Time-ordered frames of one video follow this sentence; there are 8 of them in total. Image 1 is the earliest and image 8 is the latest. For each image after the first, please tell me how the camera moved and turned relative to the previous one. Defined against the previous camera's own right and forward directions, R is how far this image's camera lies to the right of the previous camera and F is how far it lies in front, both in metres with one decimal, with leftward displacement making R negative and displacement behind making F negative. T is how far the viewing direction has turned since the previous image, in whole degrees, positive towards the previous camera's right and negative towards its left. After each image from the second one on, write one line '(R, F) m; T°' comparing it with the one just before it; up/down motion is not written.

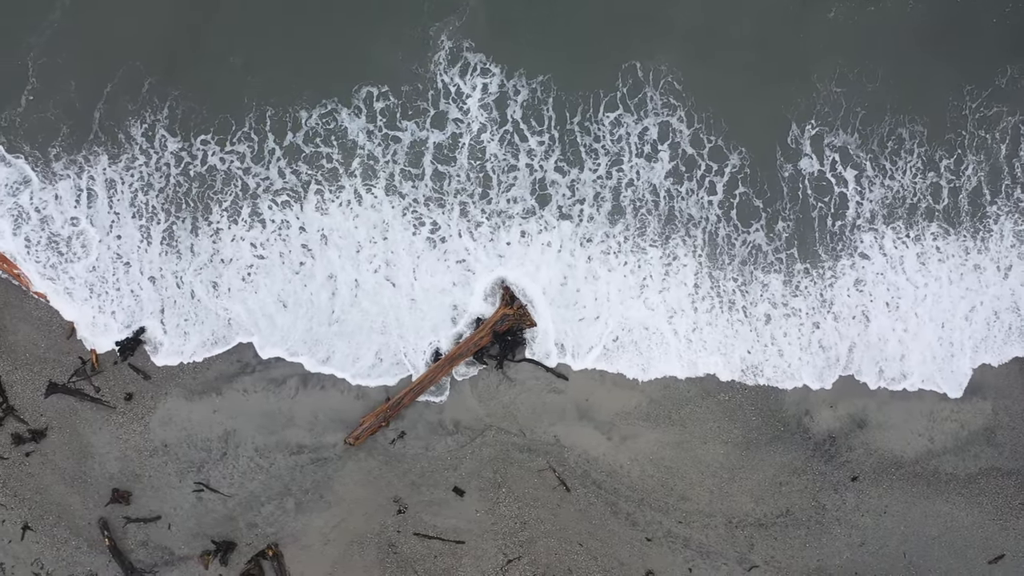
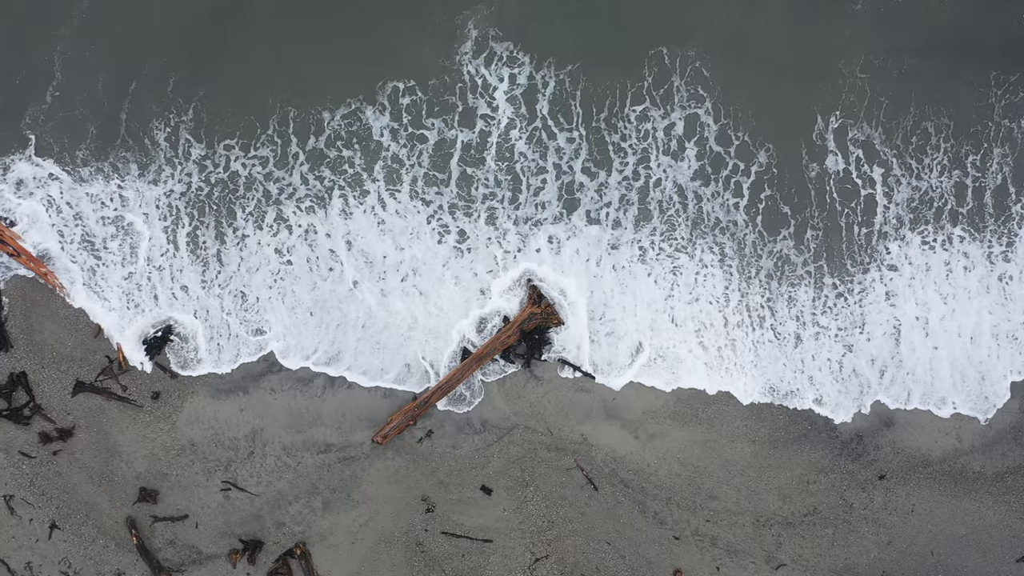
(-0.8, 0.0) m; 0°
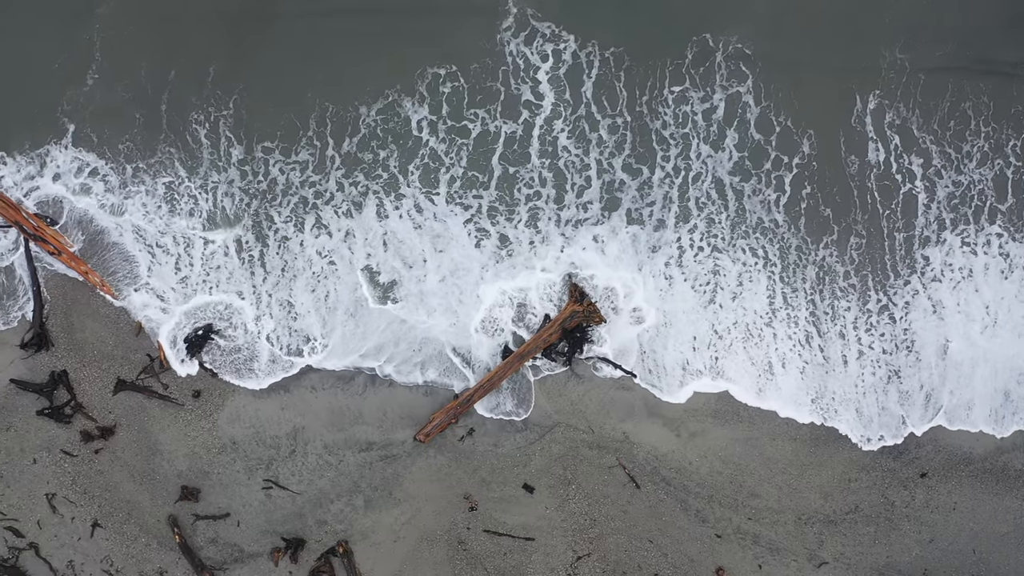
(-1.2, 0.0) m; 0°
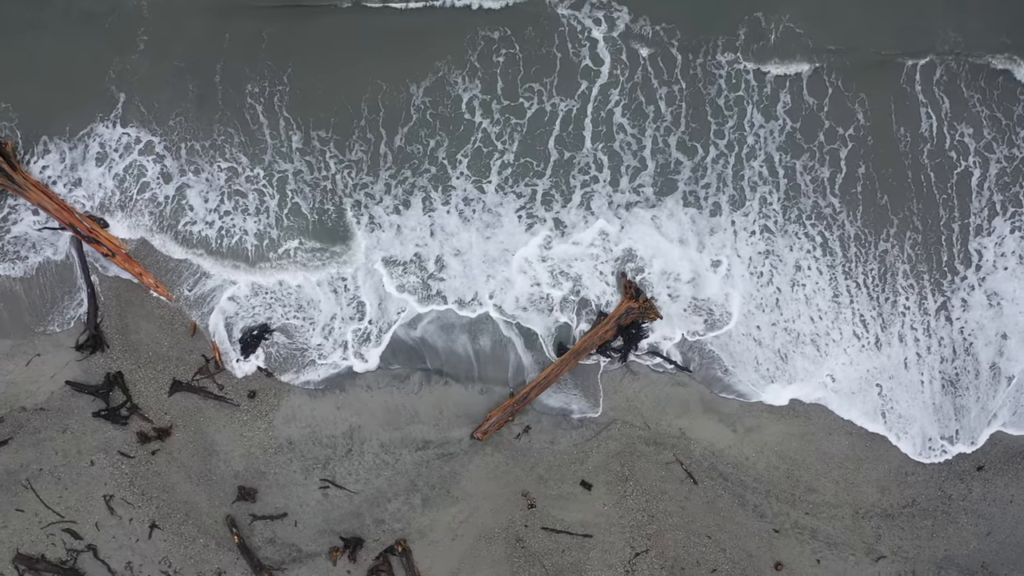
(-1.6, 0.0) m; 0°
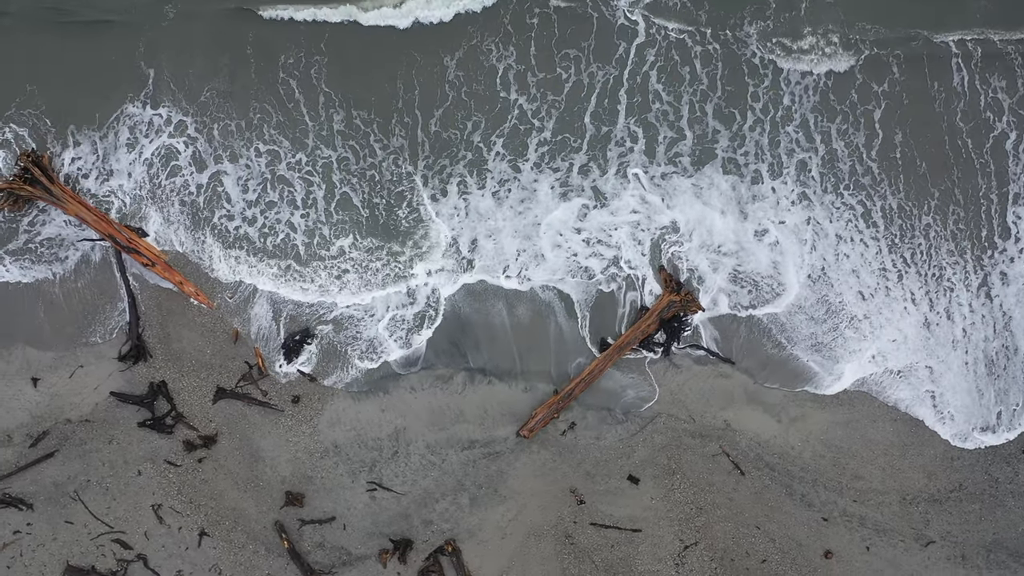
(-1.2, 0.0) m; 0°
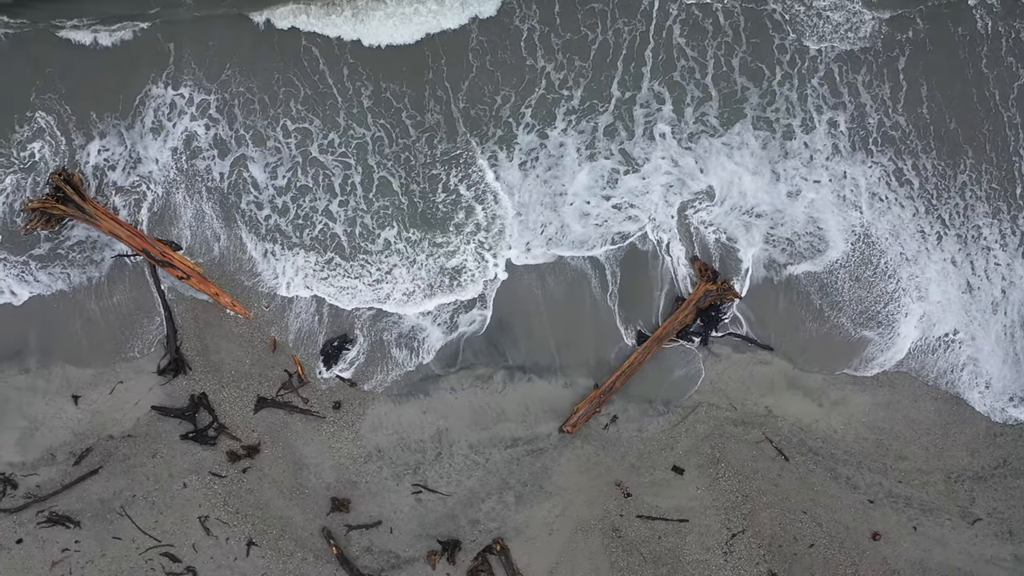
(-1.1, 0.0) m; 0°
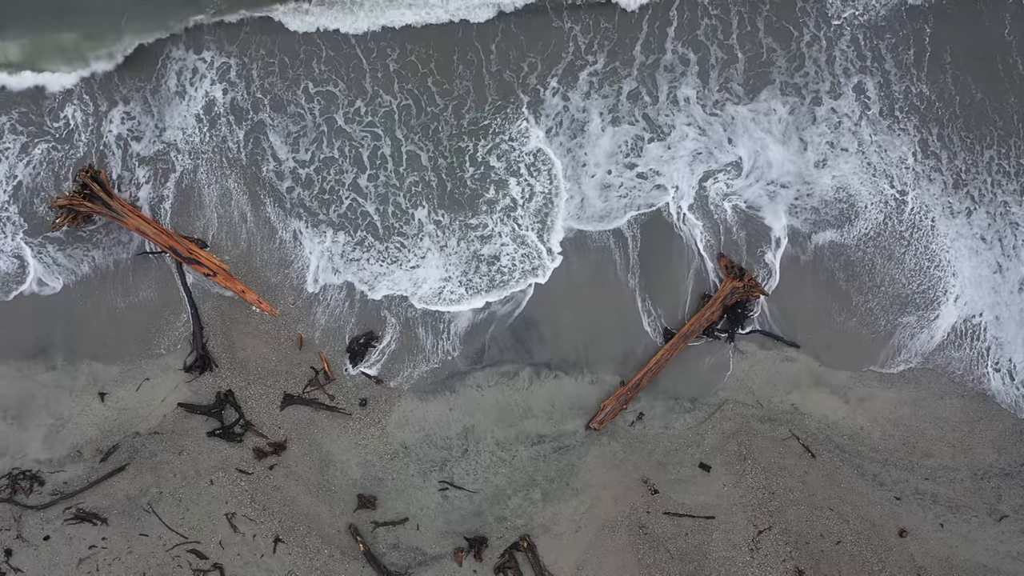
(-0.8, 0.0) m; 0°
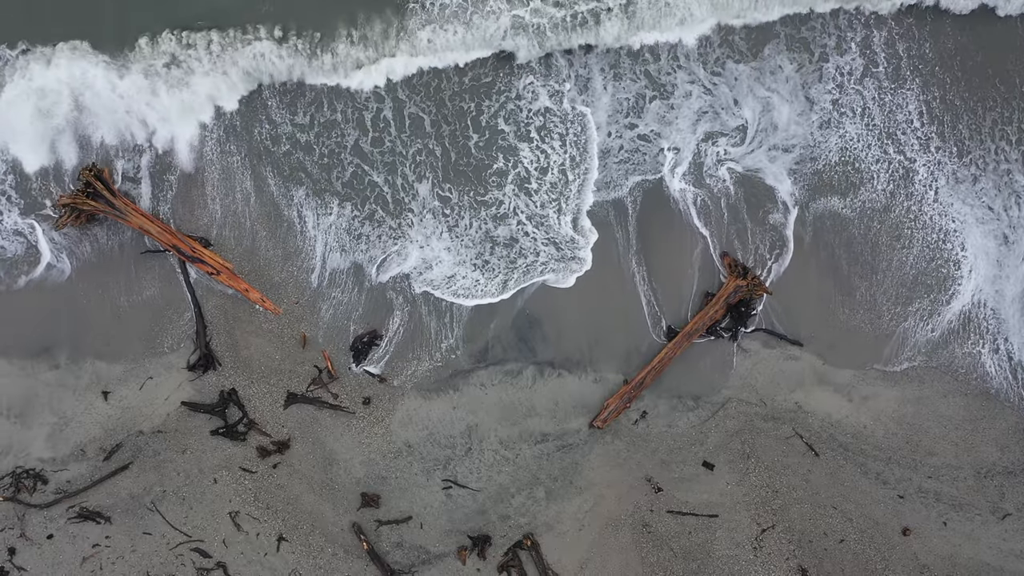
(-0.1, 0.0) m; 0°
